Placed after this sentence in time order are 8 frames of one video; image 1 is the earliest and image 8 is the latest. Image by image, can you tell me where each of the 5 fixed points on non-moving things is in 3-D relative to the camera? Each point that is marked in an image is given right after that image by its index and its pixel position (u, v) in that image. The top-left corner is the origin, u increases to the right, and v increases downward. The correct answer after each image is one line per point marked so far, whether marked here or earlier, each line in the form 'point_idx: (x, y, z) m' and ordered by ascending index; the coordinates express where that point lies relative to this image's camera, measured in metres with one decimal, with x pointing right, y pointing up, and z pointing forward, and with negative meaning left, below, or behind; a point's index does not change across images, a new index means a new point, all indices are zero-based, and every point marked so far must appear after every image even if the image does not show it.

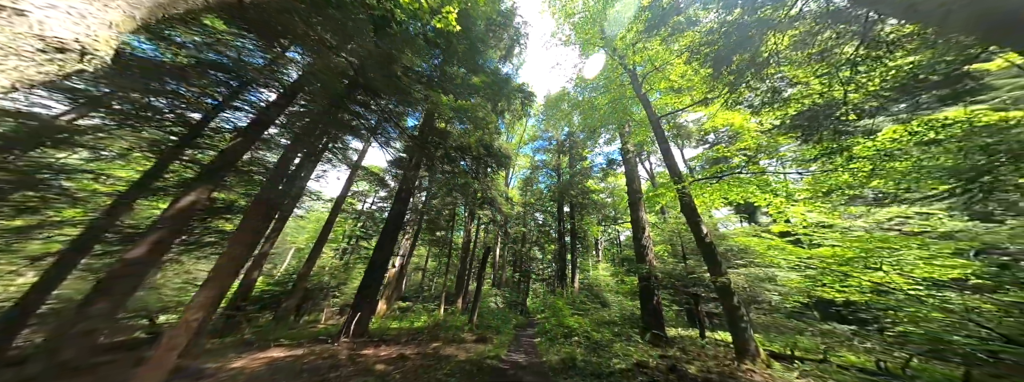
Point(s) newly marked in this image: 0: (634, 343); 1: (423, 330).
0: (+3.3, -4.0, +5.9) m
1: (-3.2, -5.0, +8.1) m
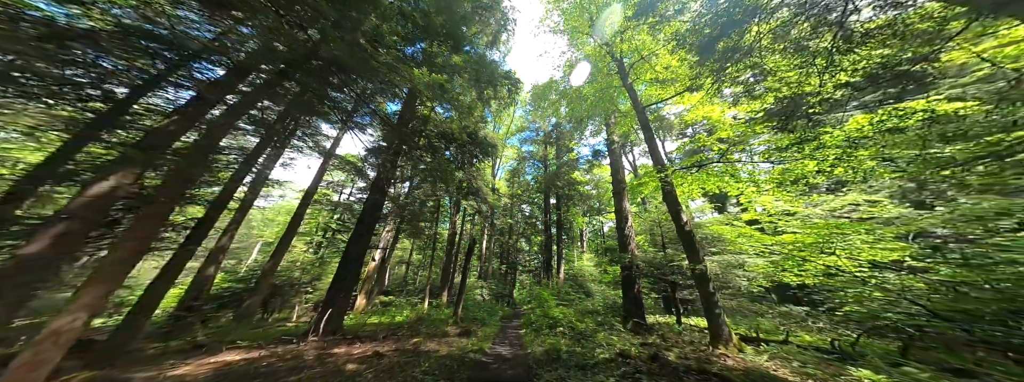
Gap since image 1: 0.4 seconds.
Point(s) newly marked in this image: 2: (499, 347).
0: (+2.8, -3.7, +6.0) m
1: (-3.7, -4.6, +7.8) m
2: (-0.2, -4.1, +6.0) m
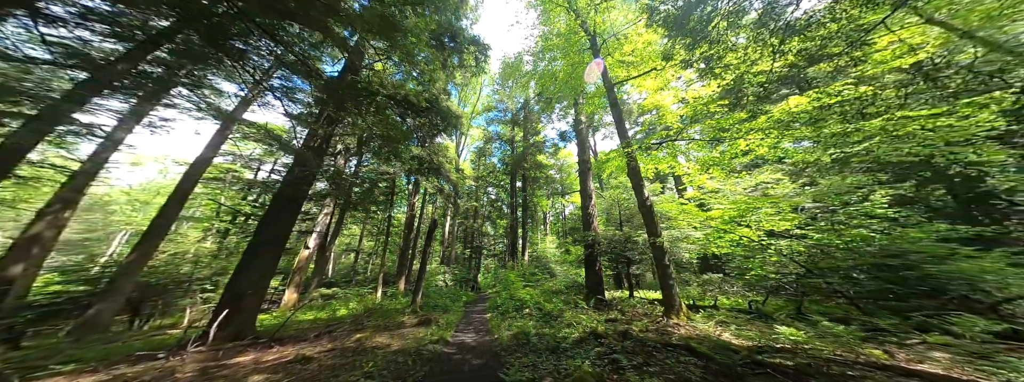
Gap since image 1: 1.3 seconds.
0: (+1.9, -3.1, +5.9) m
1: (-4.9, -3.8, +6.8) m
2: (-1.1, -3.5, +5.5) m
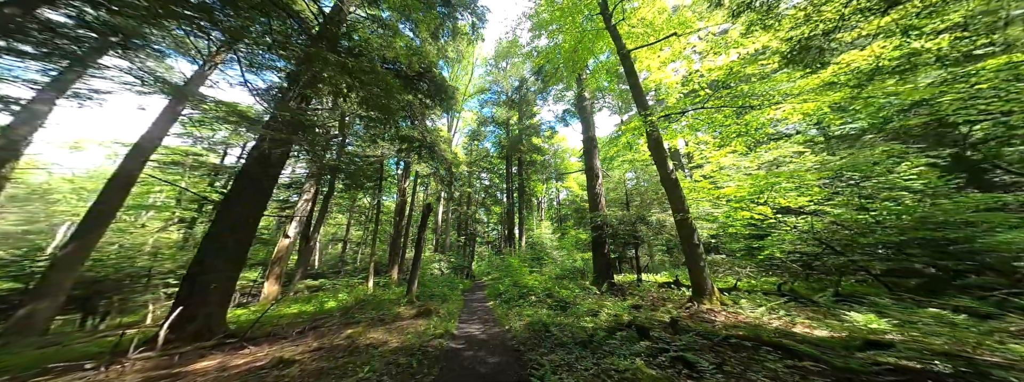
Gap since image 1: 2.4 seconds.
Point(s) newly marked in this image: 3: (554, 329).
0: (+2.1, -2.5, +5.5) m
1: (-4.7, -3.3, +6.1) m
2: (-0.9, -2.9, +5.0) m
3: (+0.7, -2.2, +3.7) m
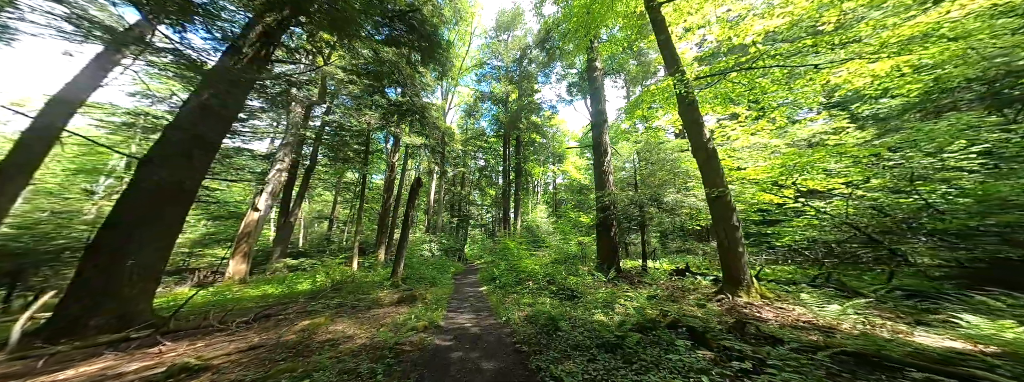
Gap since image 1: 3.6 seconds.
0: (+2.0, -2.0, +4.9) m
1: (-4.8, -2.5, +5.3) m
2: (-1.0, -2.3, +4.3) m
3: (+0.7, -1.7, +3.0) m
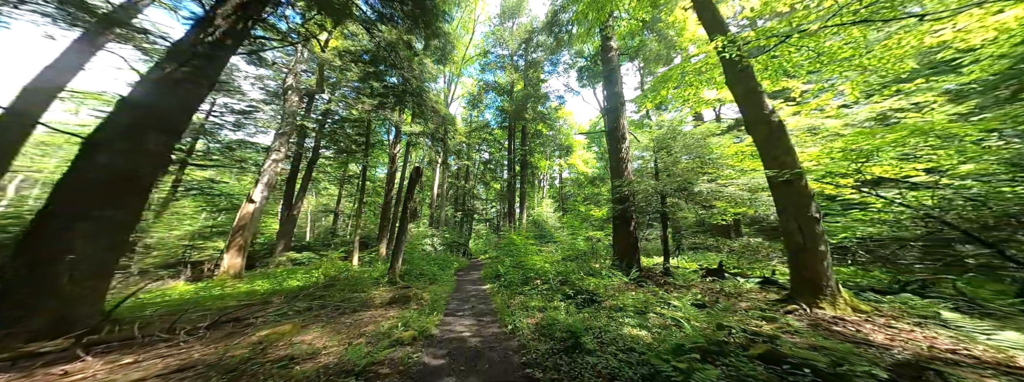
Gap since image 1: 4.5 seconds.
0: (+2.2, -1.7, +4.2) m
1: (-4.7, -2.2, +4.8) m
2: (-0.8, -2.1, +3.6) m
3: (+0.8, -1.5, +2.3) m
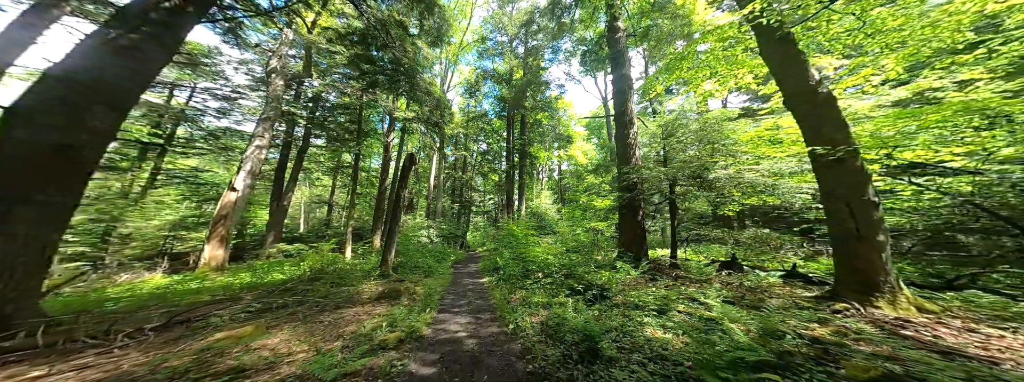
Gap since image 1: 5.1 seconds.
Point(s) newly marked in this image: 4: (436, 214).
0: (+2.2, -1.5, +3.8) m
1: (-4.7, -1.9, +4.4) m
2: (-0.8, -1.8, +3.3) m
3: (+0.8, -1.3, +1.9) m
4: (-5.2, -1.5, +15.6) m
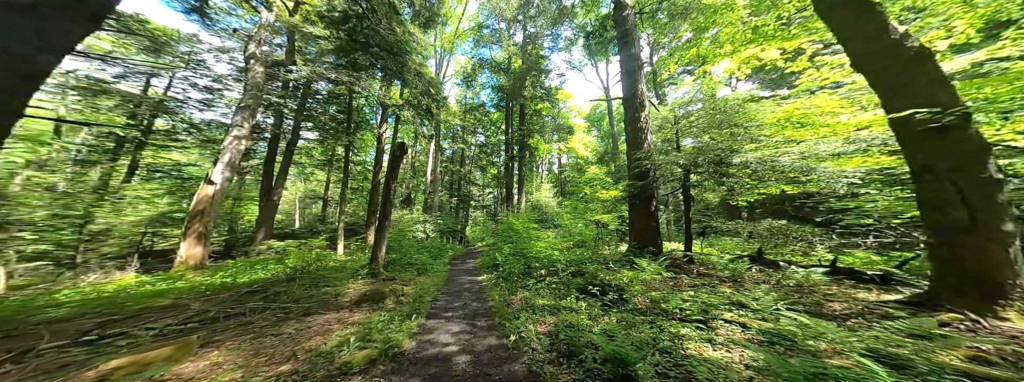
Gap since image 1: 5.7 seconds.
0: (+2.2, -1.2, +3.3) m
1: (-4.7, -1.7, +3.9) m
2: (-0.8, -1.6, +2.7) m
3: (+0.8, -1.1, +1.4) m
4: (-5.2, -1.1, +15.1) m
